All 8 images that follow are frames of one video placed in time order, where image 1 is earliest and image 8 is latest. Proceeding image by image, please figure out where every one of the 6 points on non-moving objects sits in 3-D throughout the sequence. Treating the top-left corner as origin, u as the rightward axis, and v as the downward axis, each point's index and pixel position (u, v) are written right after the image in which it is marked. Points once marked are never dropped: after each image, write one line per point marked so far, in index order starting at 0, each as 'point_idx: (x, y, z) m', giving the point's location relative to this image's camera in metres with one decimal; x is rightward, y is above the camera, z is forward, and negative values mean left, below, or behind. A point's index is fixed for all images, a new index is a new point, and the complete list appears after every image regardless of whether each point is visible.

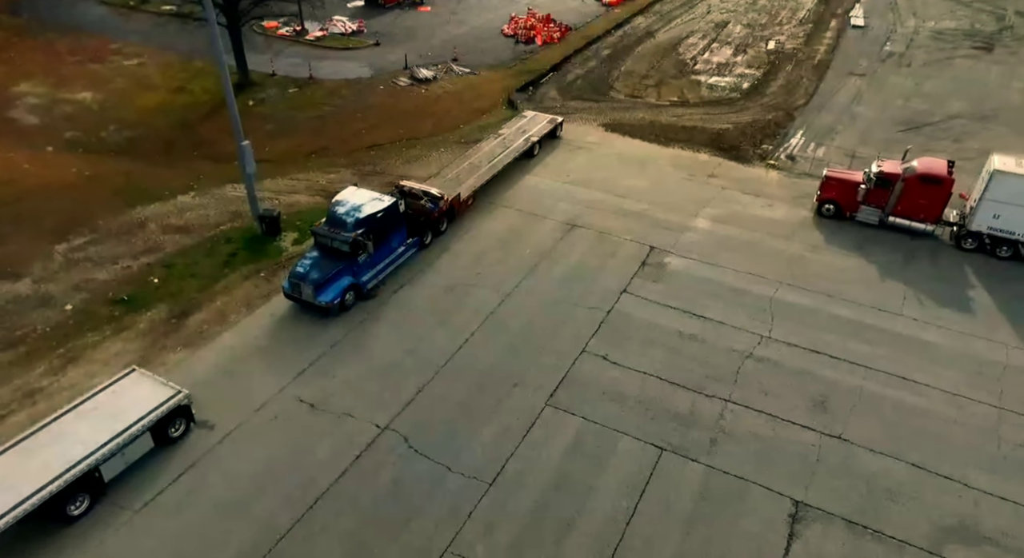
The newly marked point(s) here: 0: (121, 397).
0: (-8.2, -2.5, +14.0) m
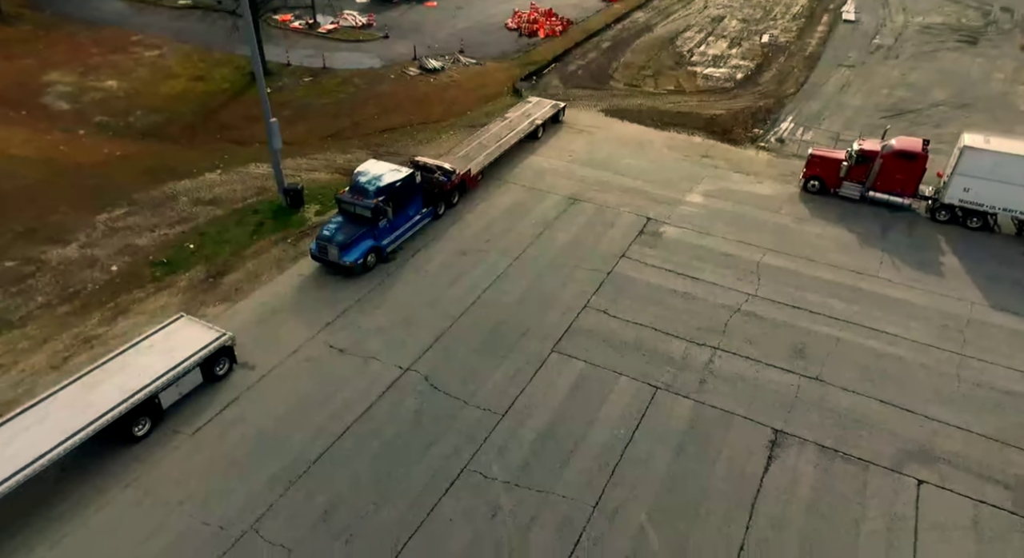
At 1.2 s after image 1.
0: (-7.9, -1.4, +15.7) m
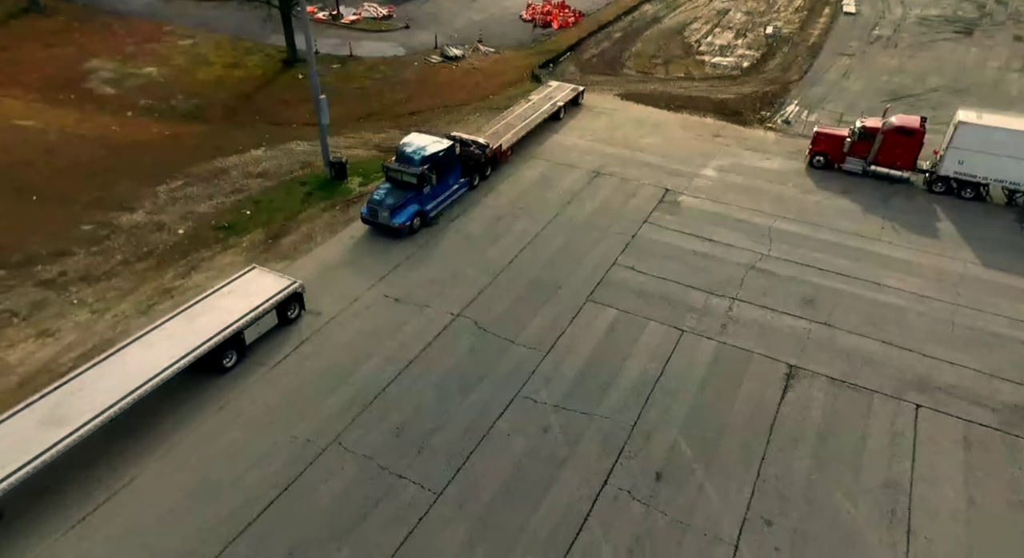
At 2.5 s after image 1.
0: (-6.8, -0.2, +17.5) m
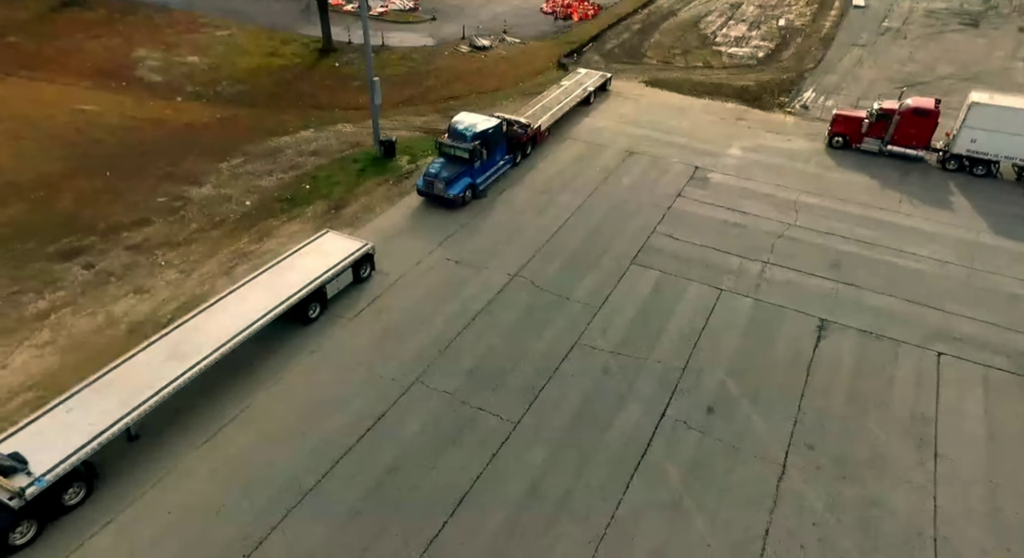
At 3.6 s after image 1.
0: (-5.3, +0.9, +19.1) m
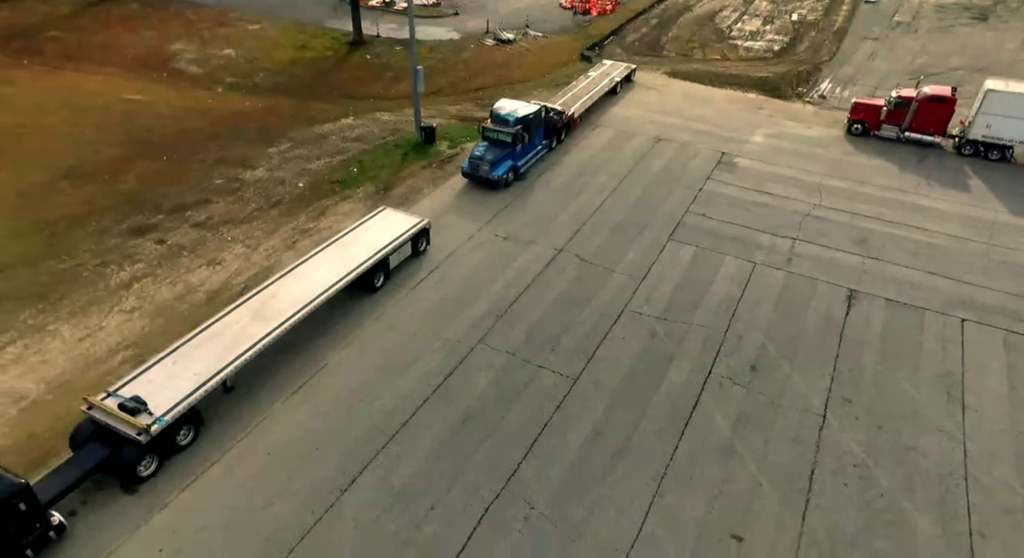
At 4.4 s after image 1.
0: (-3.8, +1.7, +20.4) m
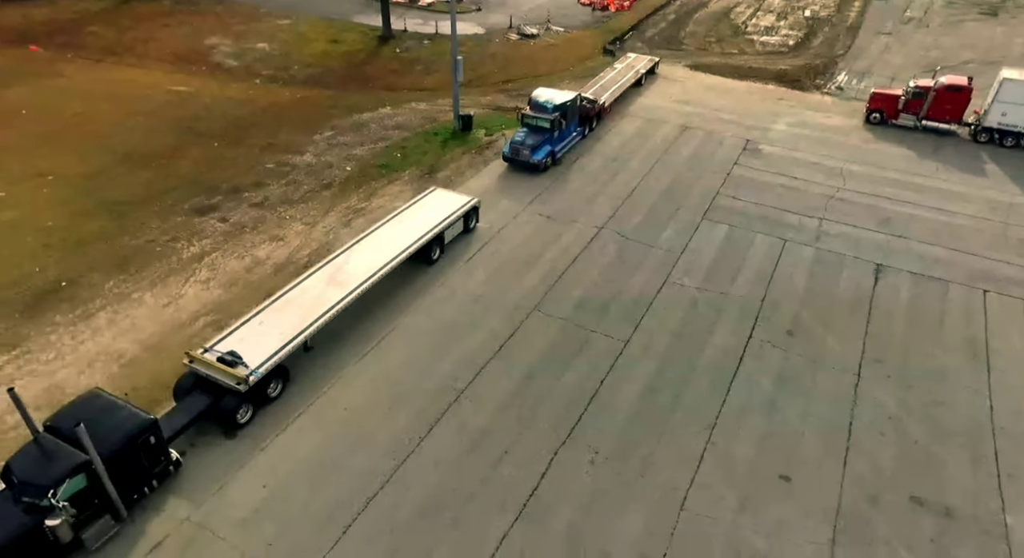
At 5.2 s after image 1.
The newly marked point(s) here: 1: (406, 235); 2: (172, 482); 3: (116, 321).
0: (-2.3, +2.5, +21.6) m
1: (-3.2, +1.3, +19.8) m
2: (-6.8, -4.1, +13.4) m
3: (-10.5, -1.1, +17.8) m
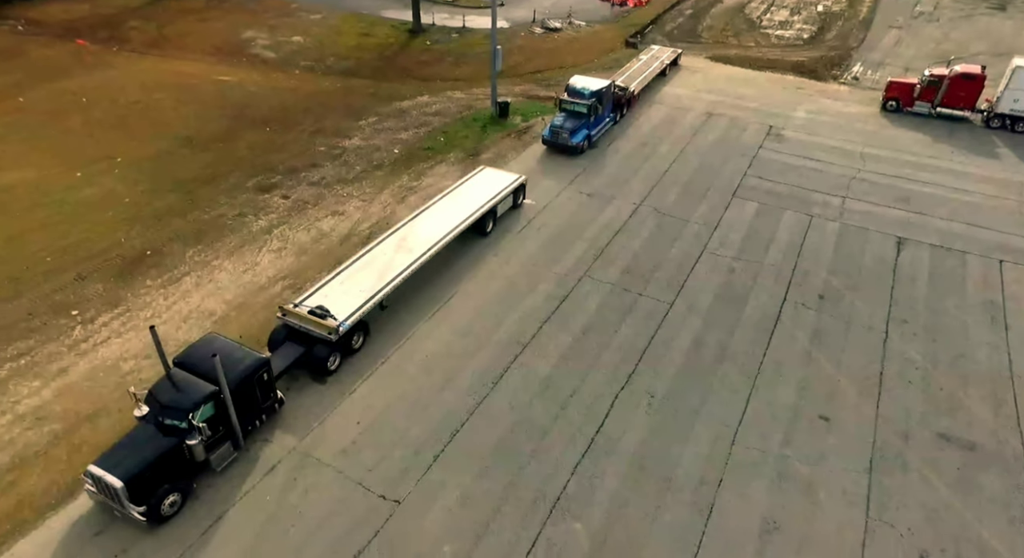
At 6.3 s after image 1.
0: (-0.8, +3.5, +23.1) m
1: (-1.6, +2.3, +21.3) m
2: (-5.3, -3.1, +15.0) m
3: (-9.0, -0.1, +19.4) m
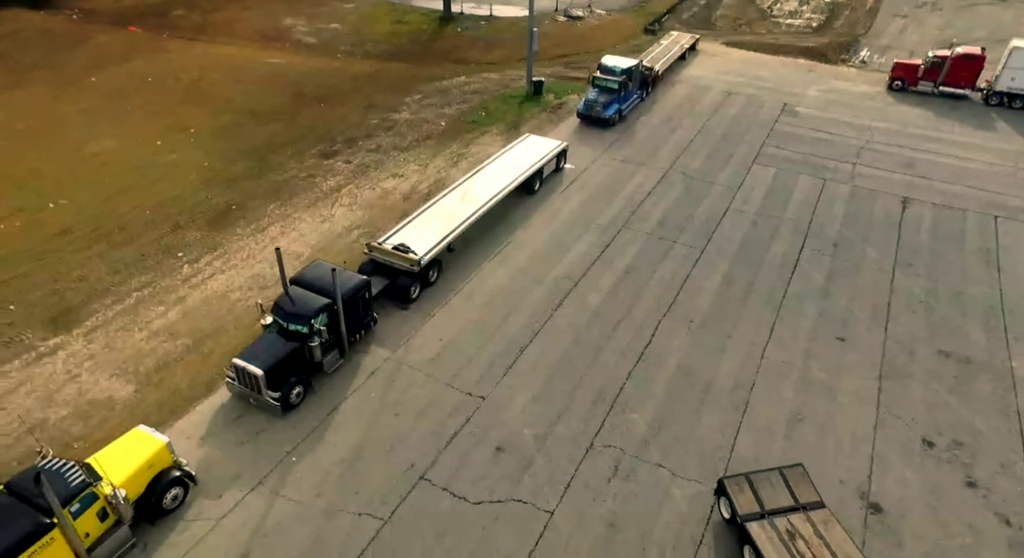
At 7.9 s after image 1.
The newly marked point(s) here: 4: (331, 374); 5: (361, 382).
0: (+0.8, +5.2, +25.6) m
1: (0.0, +3.9, +23.8) m
2: (-3.7, -1.5, +17.5) m
3: (-7.4, +1.5, +21.9) m
4: (-4.4, -2.3, +16.3) m
5: (-3.7, -2.5, +16.2) m
